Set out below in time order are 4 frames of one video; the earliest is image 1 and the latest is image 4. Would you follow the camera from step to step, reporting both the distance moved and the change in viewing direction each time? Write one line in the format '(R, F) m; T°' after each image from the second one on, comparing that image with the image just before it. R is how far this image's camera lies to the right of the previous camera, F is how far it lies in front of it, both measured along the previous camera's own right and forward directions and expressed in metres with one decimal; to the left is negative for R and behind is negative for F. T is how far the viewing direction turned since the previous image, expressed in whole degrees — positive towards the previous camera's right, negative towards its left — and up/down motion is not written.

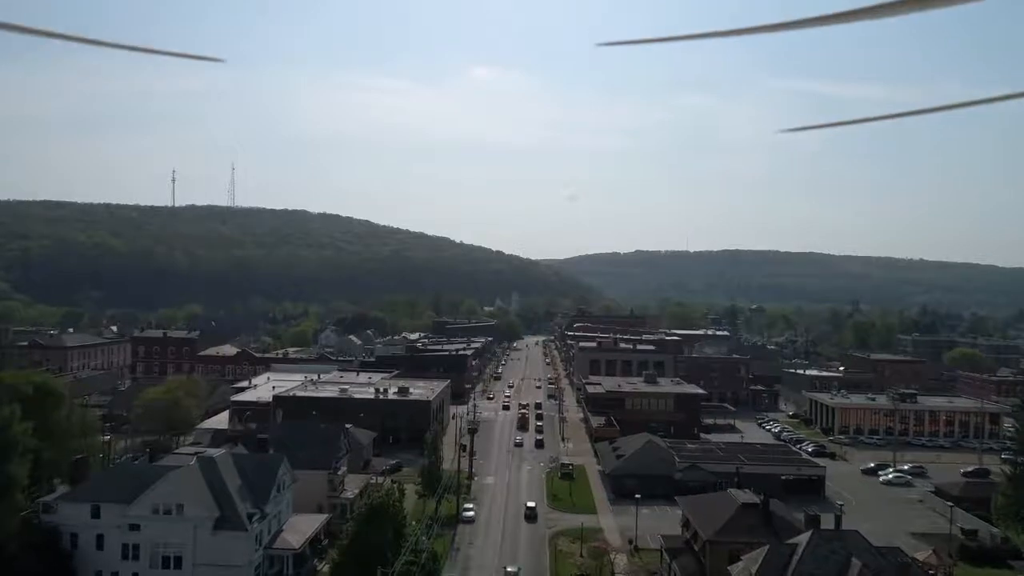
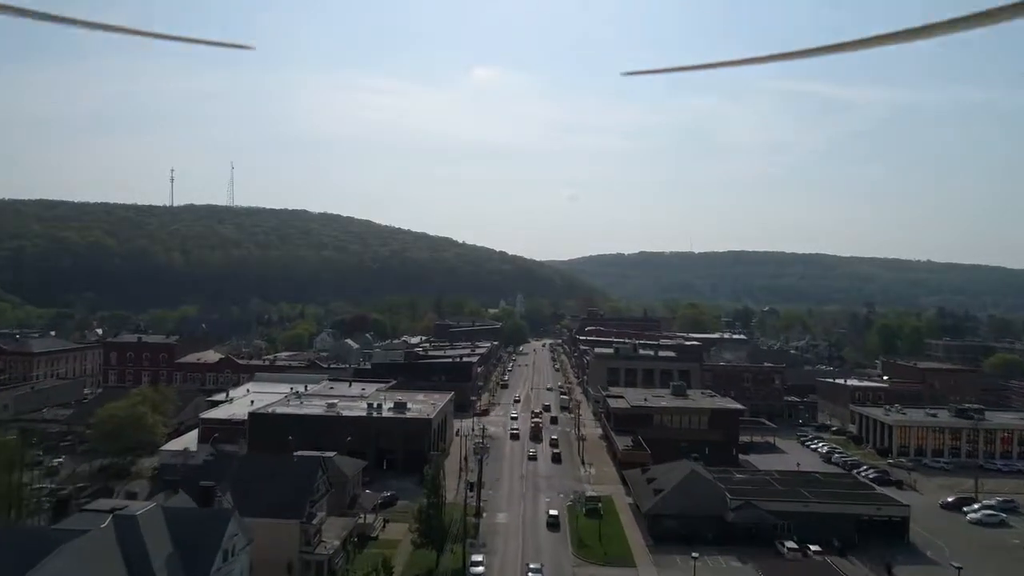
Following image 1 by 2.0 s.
(-0.4, +3.5) m; 0°
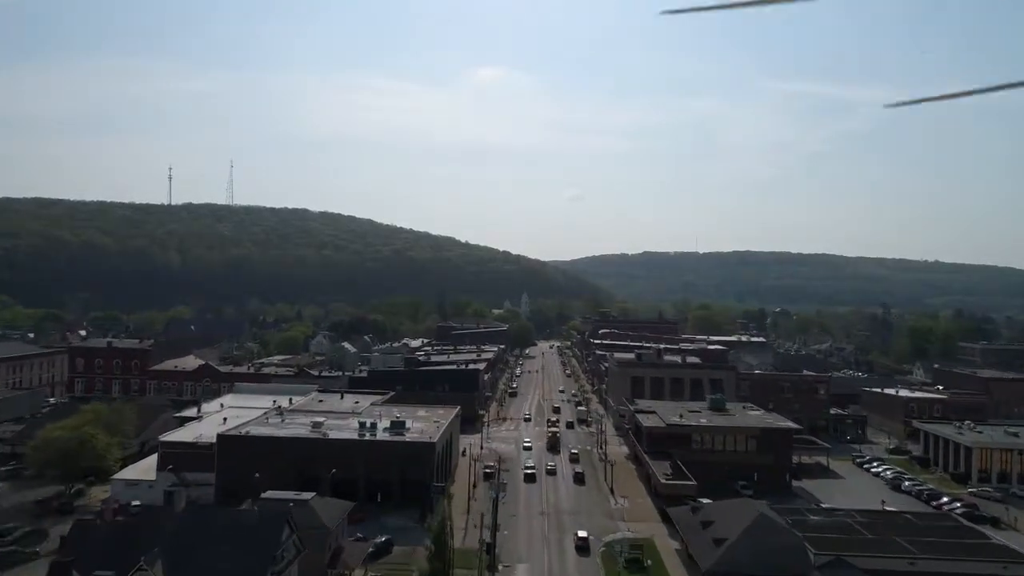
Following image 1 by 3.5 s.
(-0.4, +3.5) m; 0°
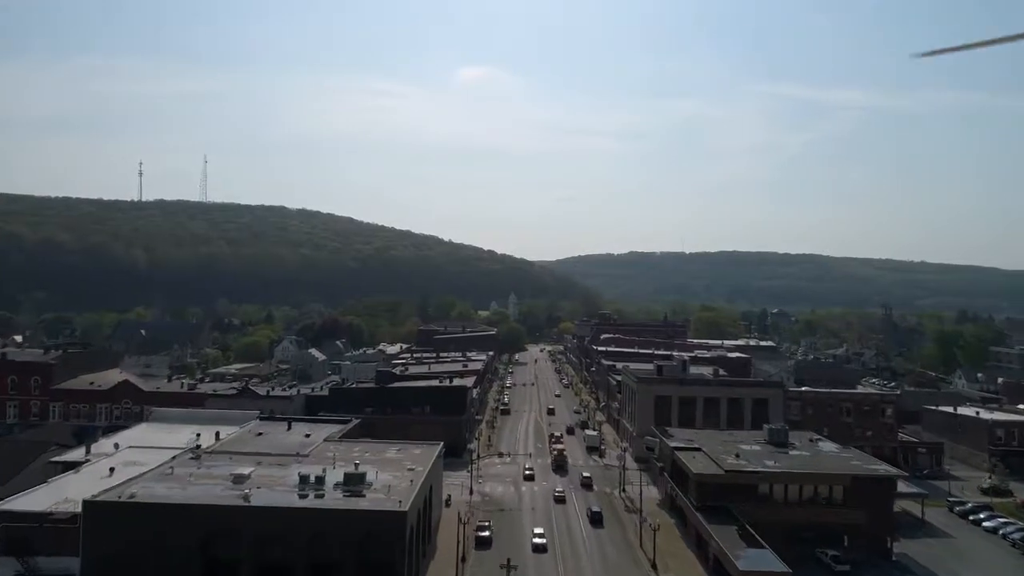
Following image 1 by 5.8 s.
(-0.4, +5.8) m; +1°
